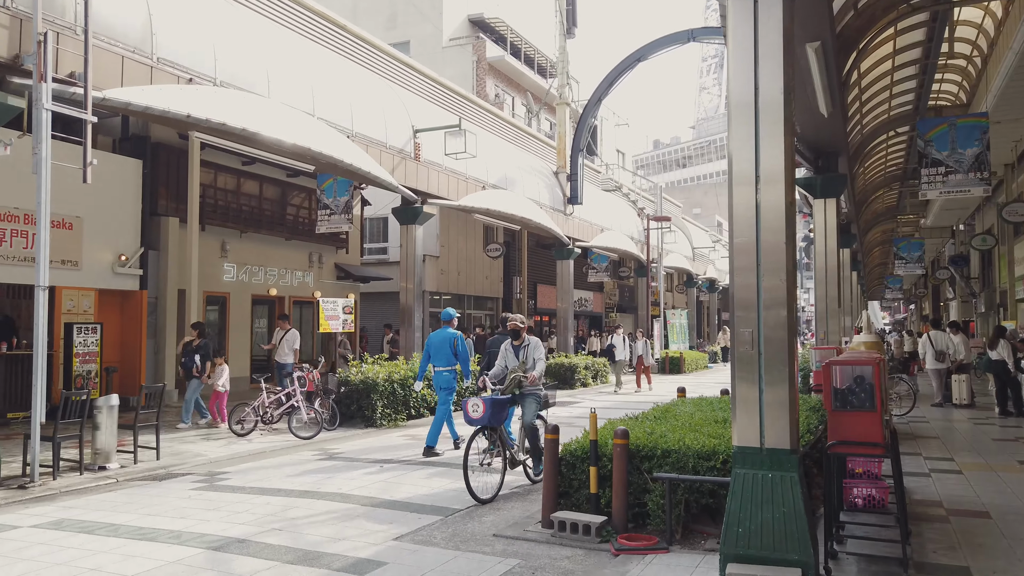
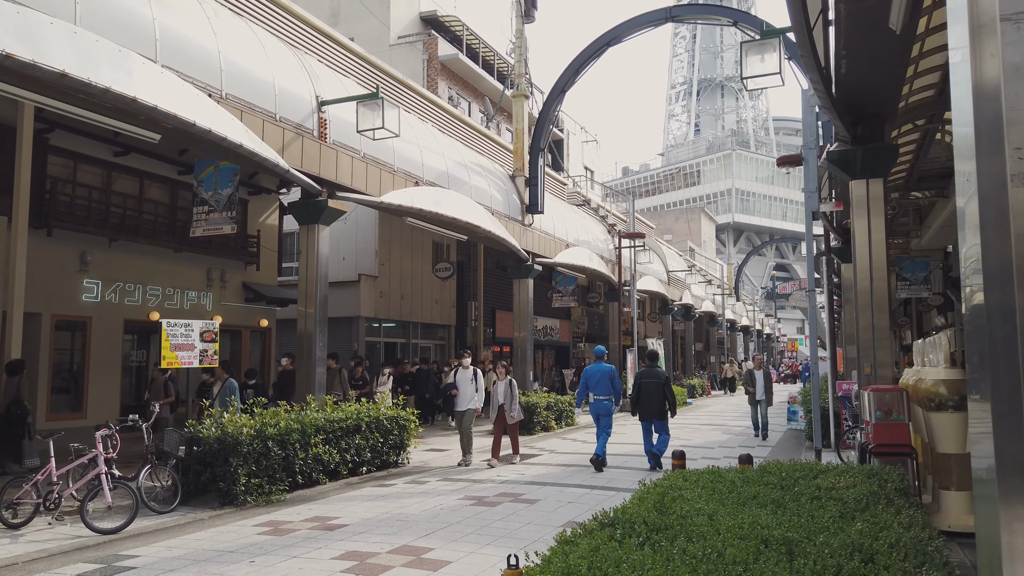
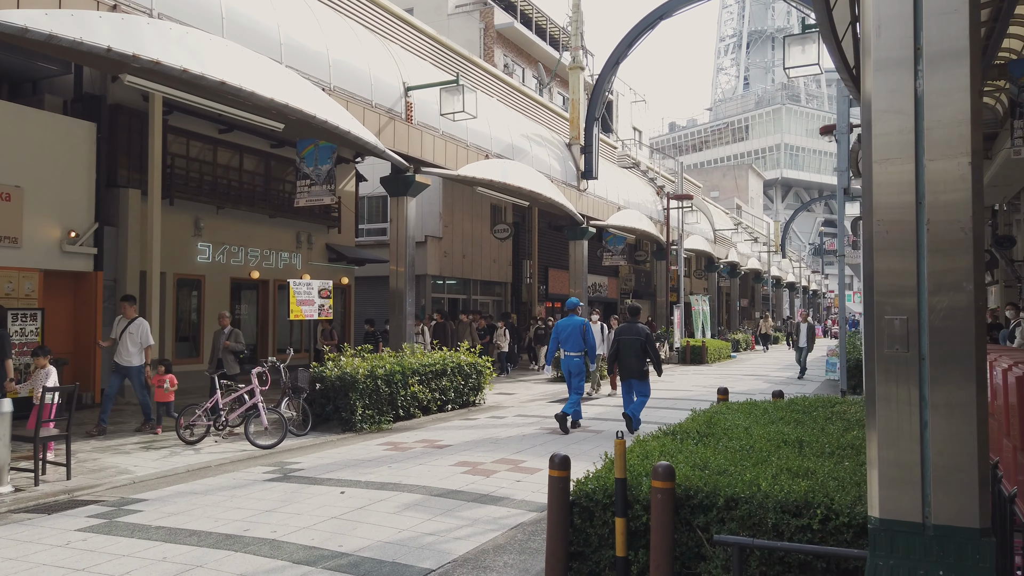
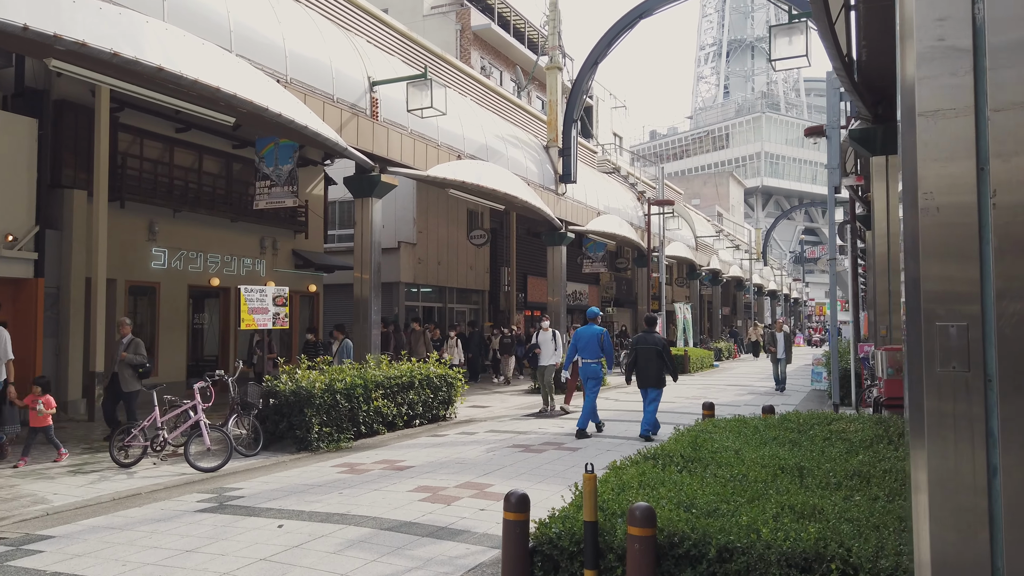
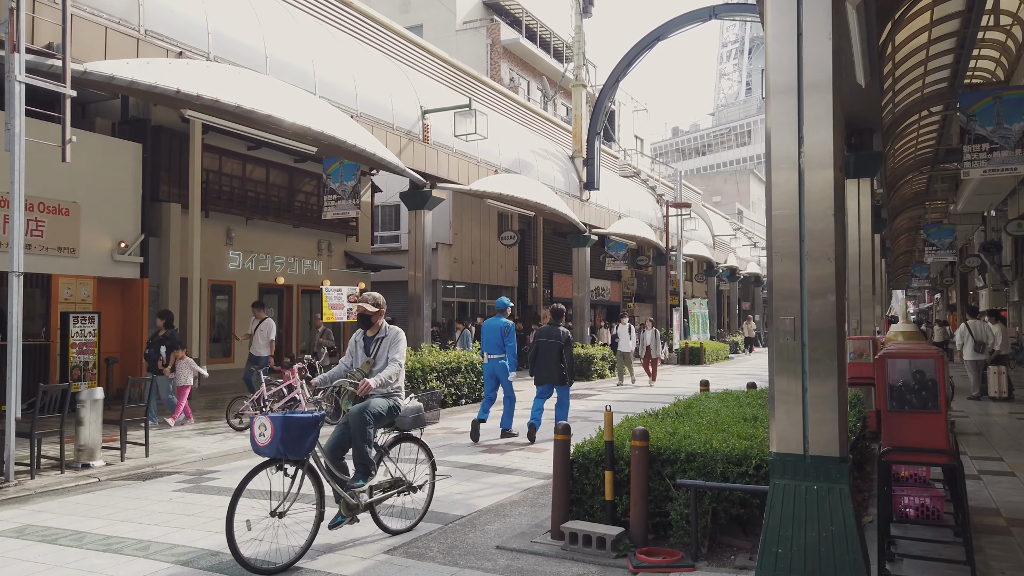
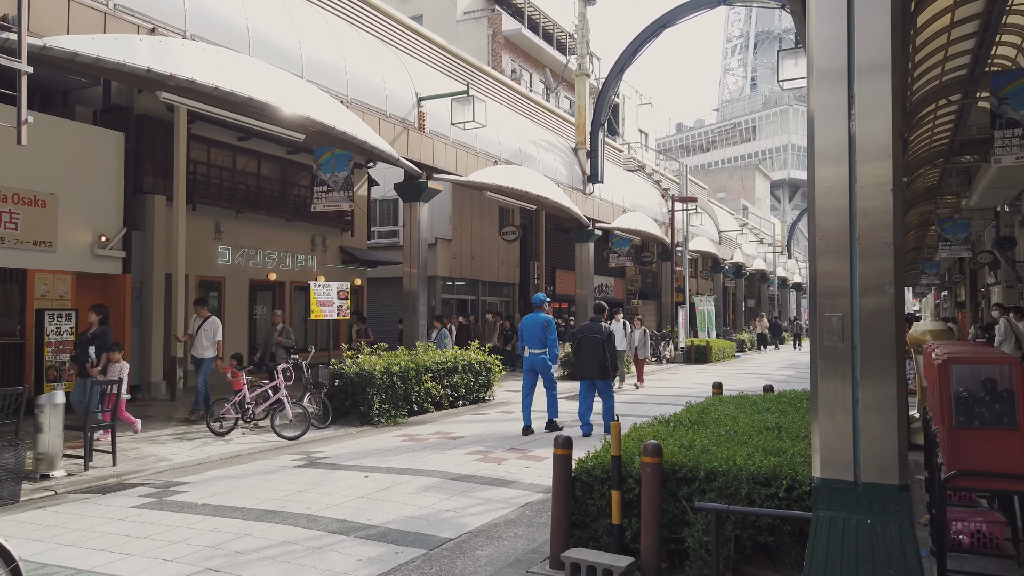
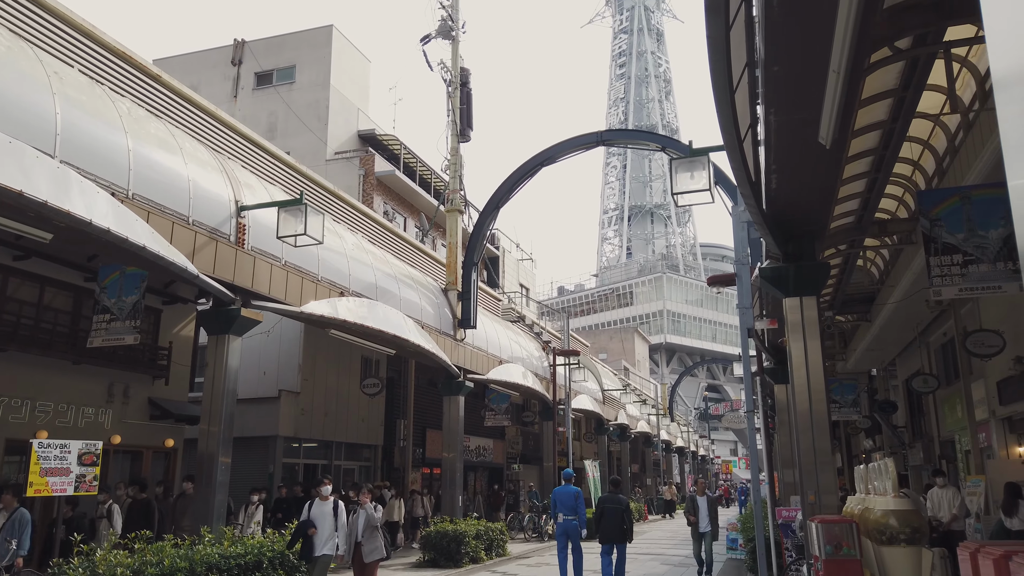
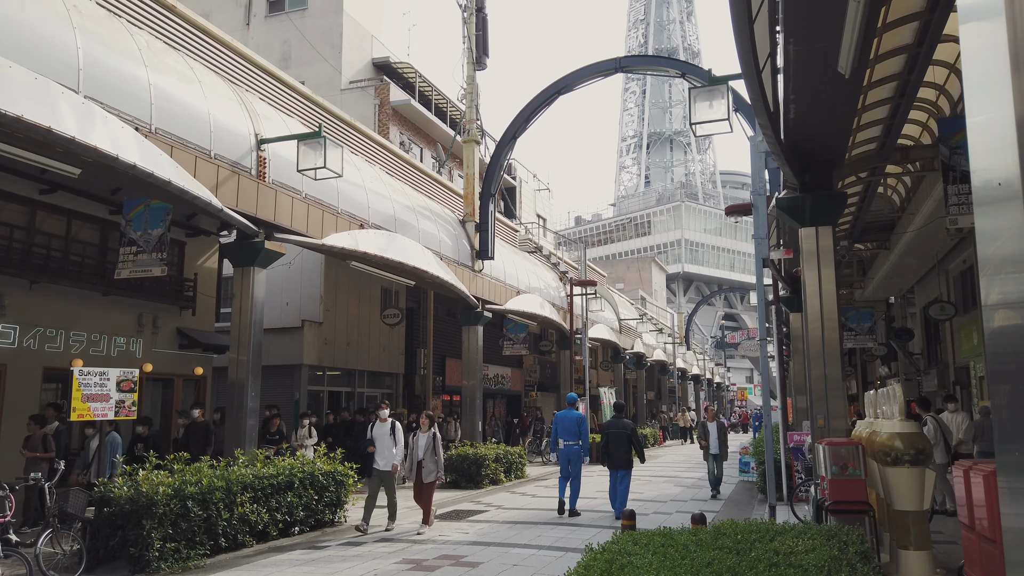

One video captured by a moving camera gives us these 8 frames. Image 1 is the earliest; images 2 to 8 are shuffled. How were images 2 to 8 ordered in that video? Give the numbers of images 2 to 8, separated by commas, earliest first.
5, 6, 3, 4, 2, 8, 7
